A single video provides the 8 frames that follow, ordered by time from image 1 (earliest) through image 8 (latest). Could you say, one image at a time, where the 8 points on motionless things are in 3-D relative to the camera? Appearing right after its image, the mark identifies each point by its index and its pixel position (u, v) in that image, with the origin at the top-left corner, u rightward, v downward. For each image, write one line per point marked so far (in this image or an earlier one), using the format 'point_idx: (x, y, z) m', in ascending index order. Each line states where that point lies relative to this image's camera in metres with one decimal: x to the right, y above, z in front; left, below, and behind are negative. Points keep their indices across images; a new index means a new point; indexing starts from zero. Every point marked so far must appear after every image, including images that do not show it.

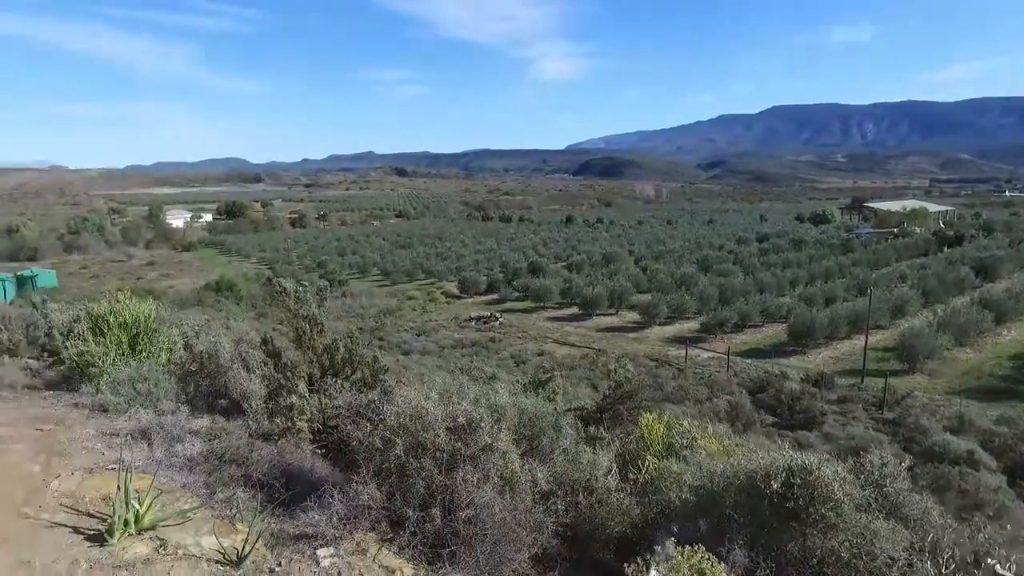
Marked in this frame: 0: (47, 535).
0: (-2.8, -1.5, +4.2) m
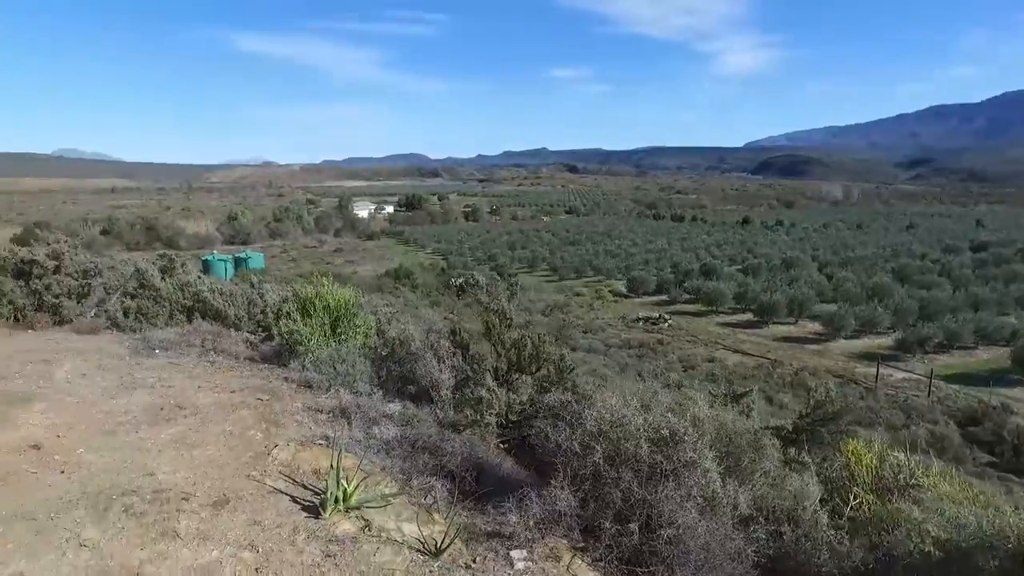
0: (-1.6, -1.4, +4.5) m
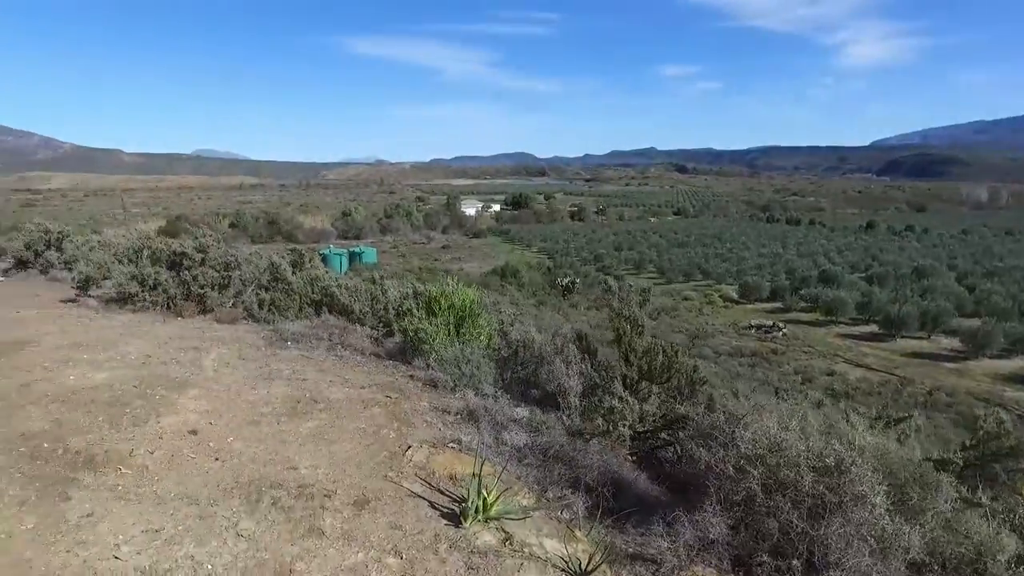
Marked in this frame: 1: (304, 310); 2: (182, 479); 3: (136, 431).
0: (-0.7, -1.4, +4.5) m
1: (-3.1, -0.3, +10.4) m
2: (-2.0, -1.2, +4.3) m
3: (-2.6, -1.0, +4.9) m
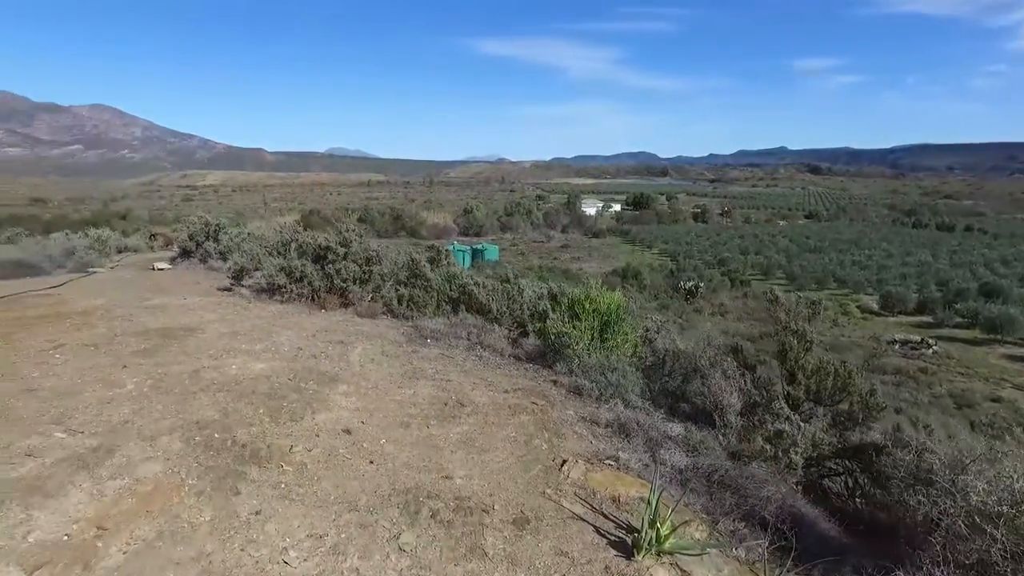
0: (+0.3, -1.4, +4.1) m
1: (-1.0, -0.3, +10.3) m
2: (-1.0, -1.2, +4.2) m
3: (-1.5, -1.0, +4.8) m
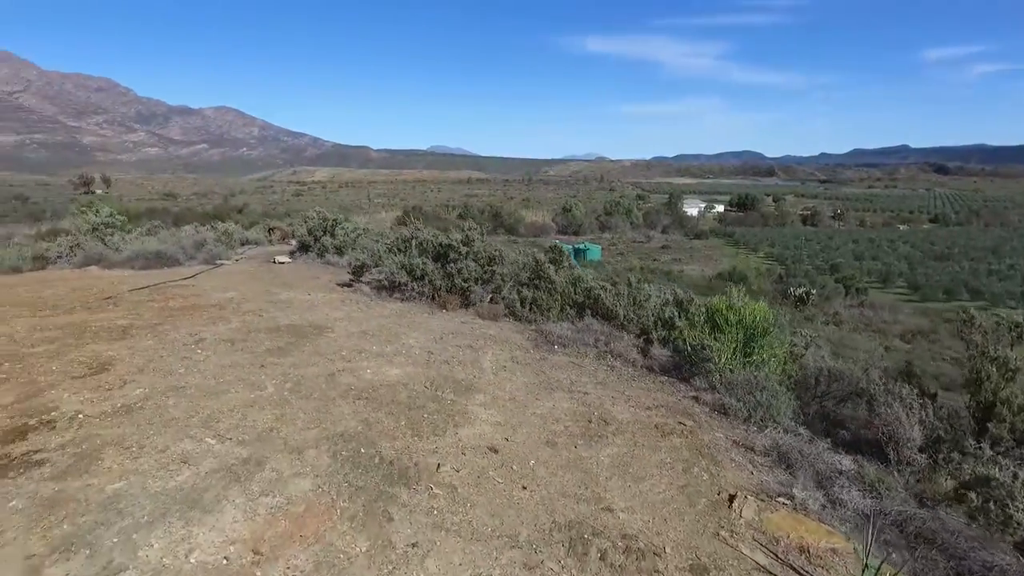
0: (+1.2, -1.5, +3.5) m
1: (+0.7, -0.3, +9.9) m
2: (-0.1, -1.2, +3.8) m
3: (-0.5, -1.0, +4.5) m
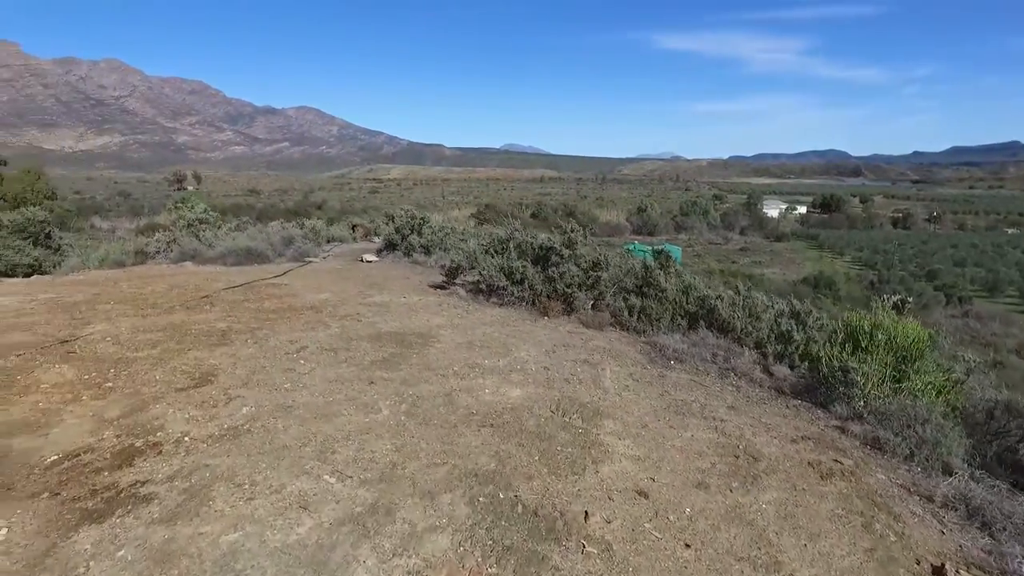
0: (+2.0, -1.6, +2.7) m
1: (+2.1, -0.4, +9.1) m
2: (+0.7, -1.3, +3.1) m
3: (+0.4, -1.1, +3.8) m
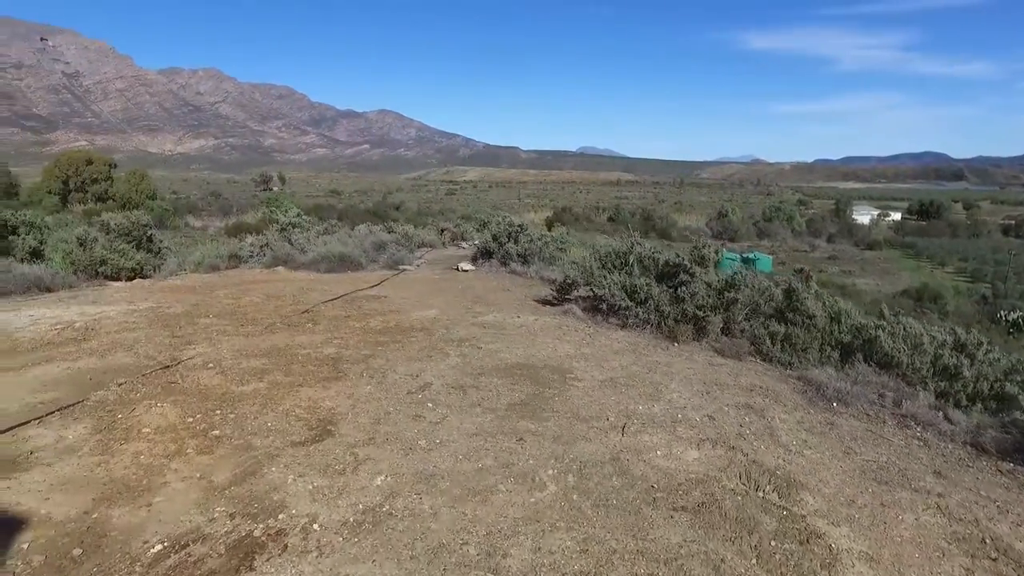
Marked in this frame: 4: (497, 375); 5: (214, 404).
0: (+2.7, -1.9, +1.6) m
1: (+3.6, -0.7, +7.9) m
2: (+1.5, -1.5, +2.1) m
3: (+1.3, -1.3, +2.8) m
4: (-0.1, -0.7, +5.5) m
5: (-1.9, -0.7, +4.4) m
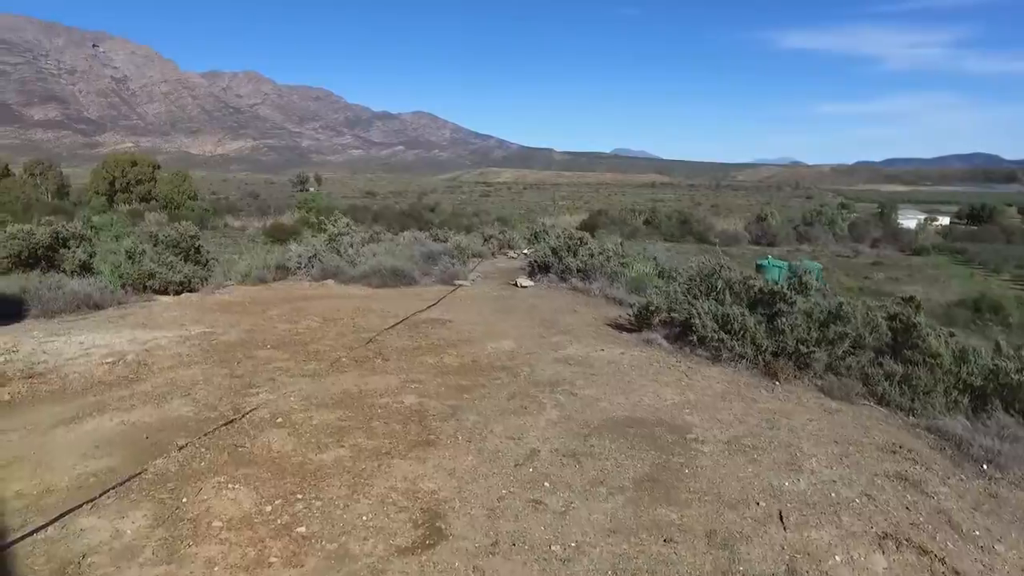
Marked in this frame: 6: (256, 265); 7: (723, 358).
0: (+3.3, -2.2, +0.7) m
1: (+4.4, -1.1, +6.9) m
2: (+2.1, -1.9, +1.3) m
3: (+1.9, -1.6, +2.0) m
4: (+0.6, -1.0, +4.7) m
5: (-1.2, -1.0, +3.7) m
6: (-5.2, +0.4, +14.3) m
7: (+2.4, -0.8, +7.9) m
